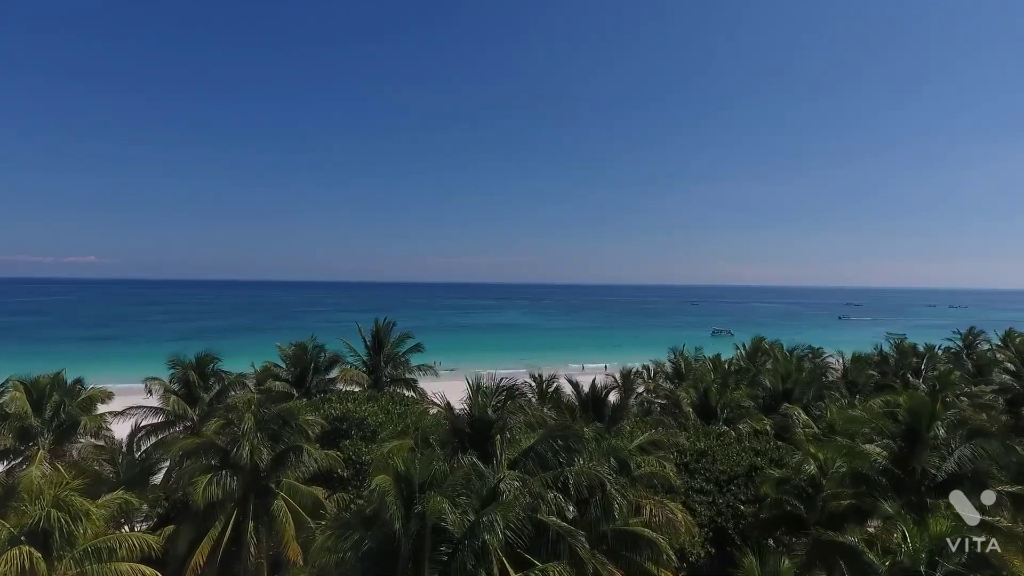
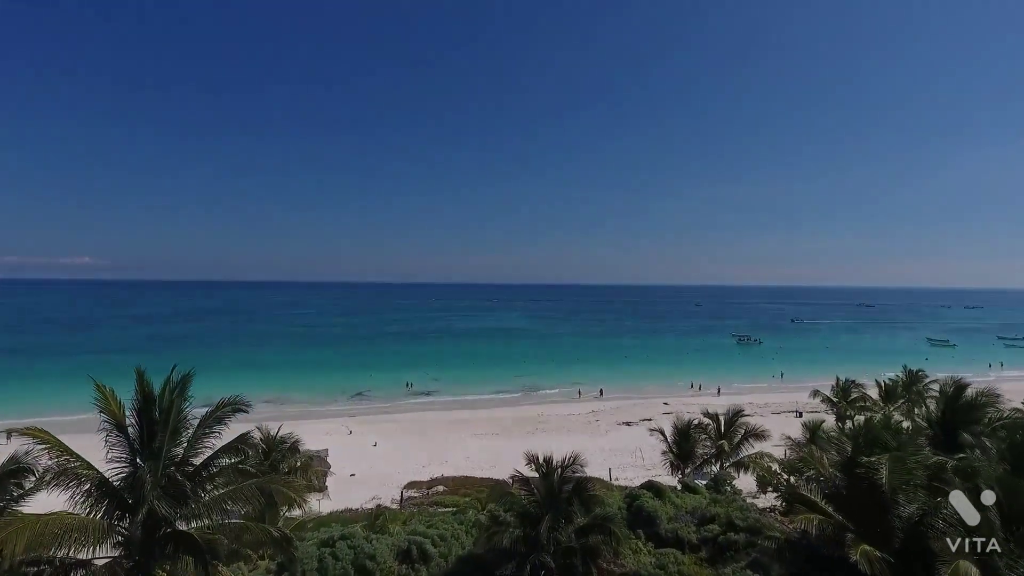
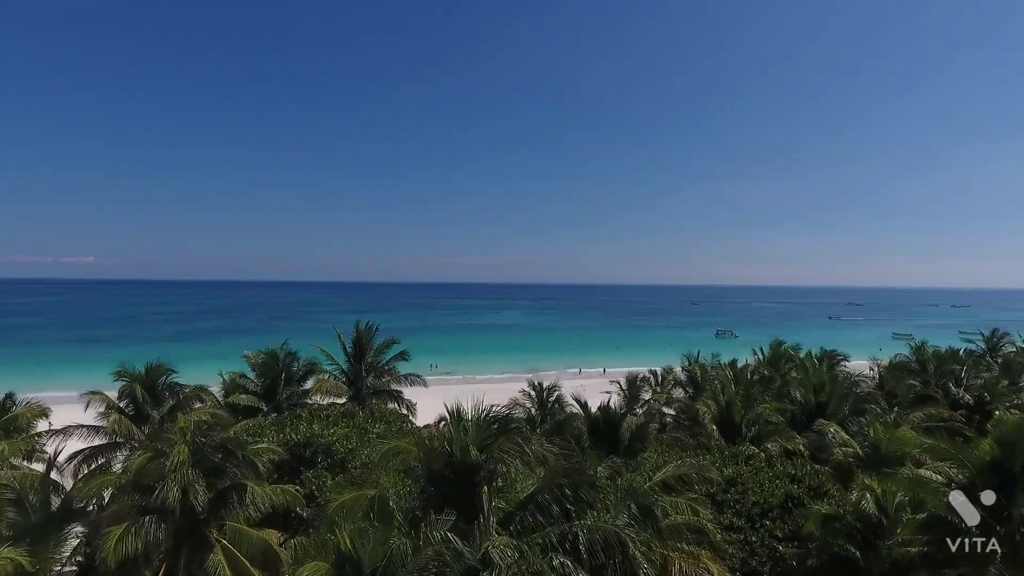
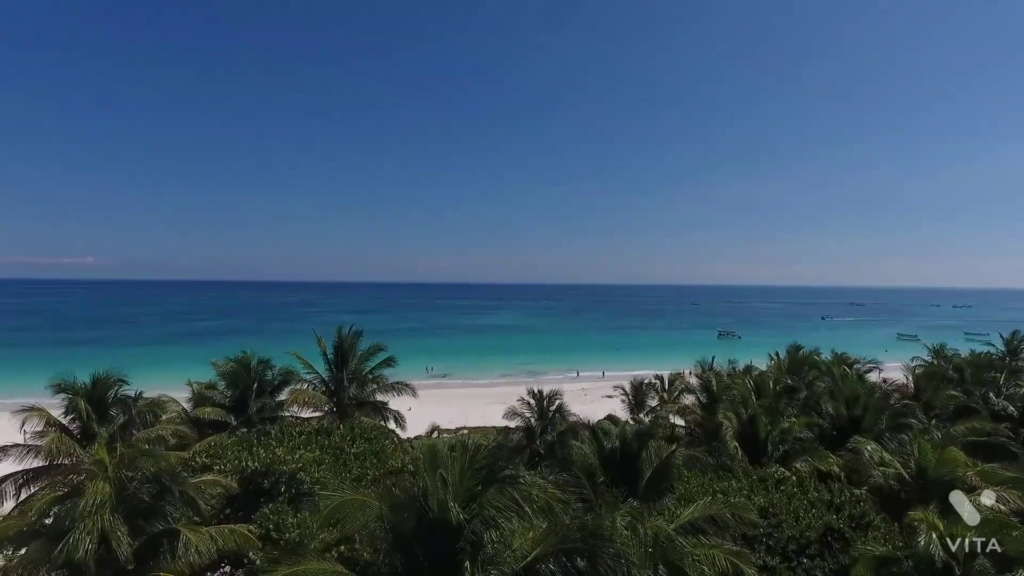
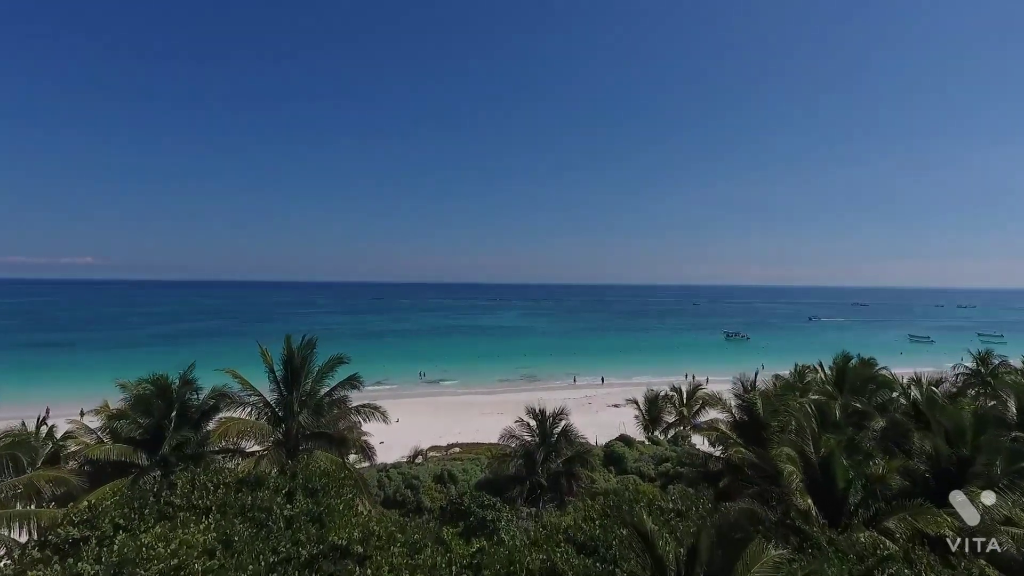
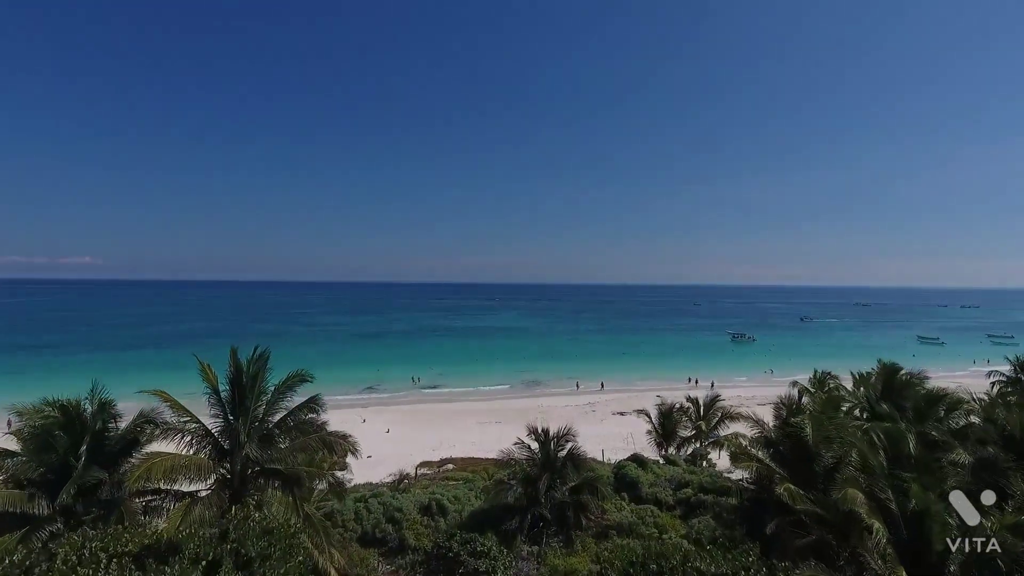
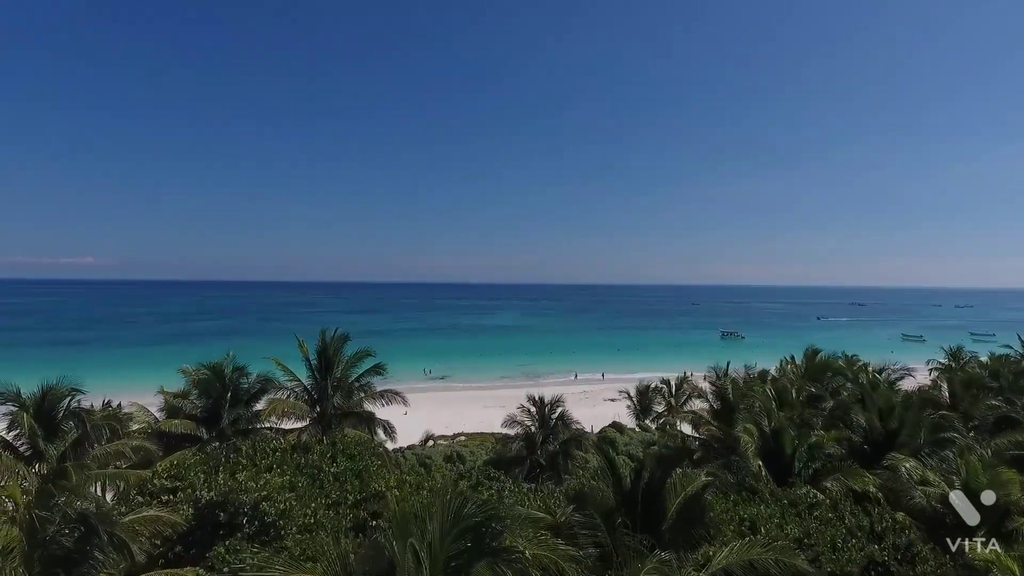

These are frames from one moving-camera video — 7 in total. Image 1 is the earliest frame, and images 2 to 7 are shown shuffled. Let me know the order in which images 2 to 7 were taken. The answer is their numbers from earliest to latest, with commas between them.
3, 4, 7, 5, 6, 2
